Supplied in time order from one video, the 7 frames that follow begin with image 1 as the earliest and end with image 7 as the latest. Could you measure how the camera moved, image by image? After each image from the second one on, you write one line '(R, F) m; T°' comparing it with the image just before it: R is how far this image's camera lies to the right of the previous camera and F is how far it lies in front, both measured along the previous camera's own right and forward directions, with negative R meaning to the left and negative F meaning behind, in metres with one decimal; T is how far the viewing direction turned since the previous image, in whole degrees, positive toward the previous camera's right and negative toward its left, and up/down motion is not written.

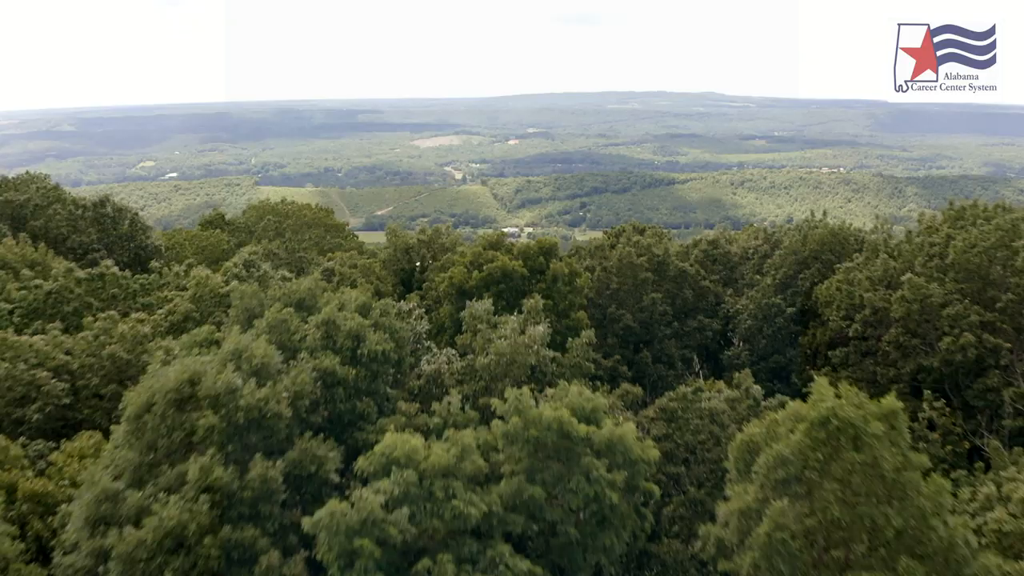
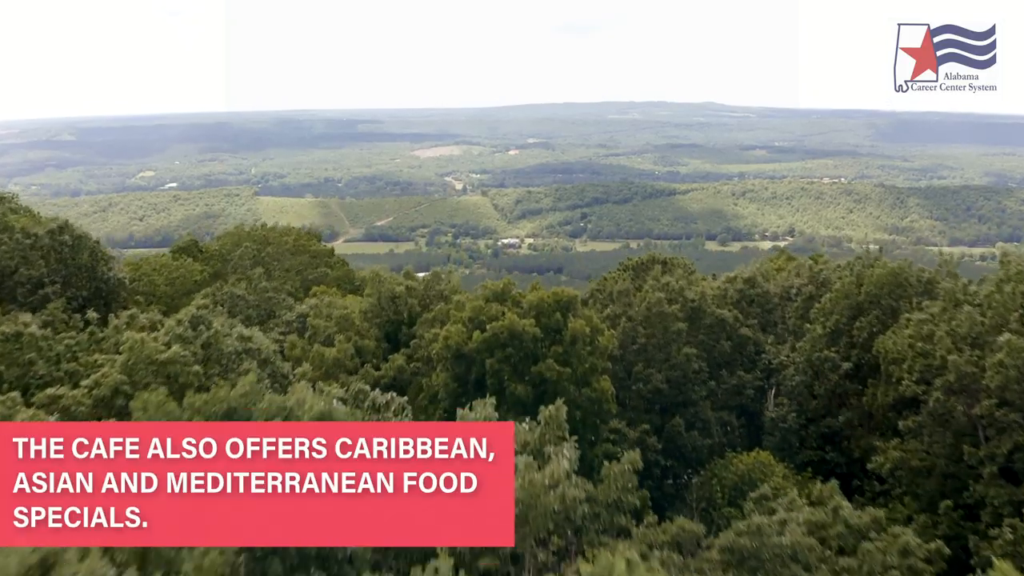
(0.0, +0.6) m; 0°
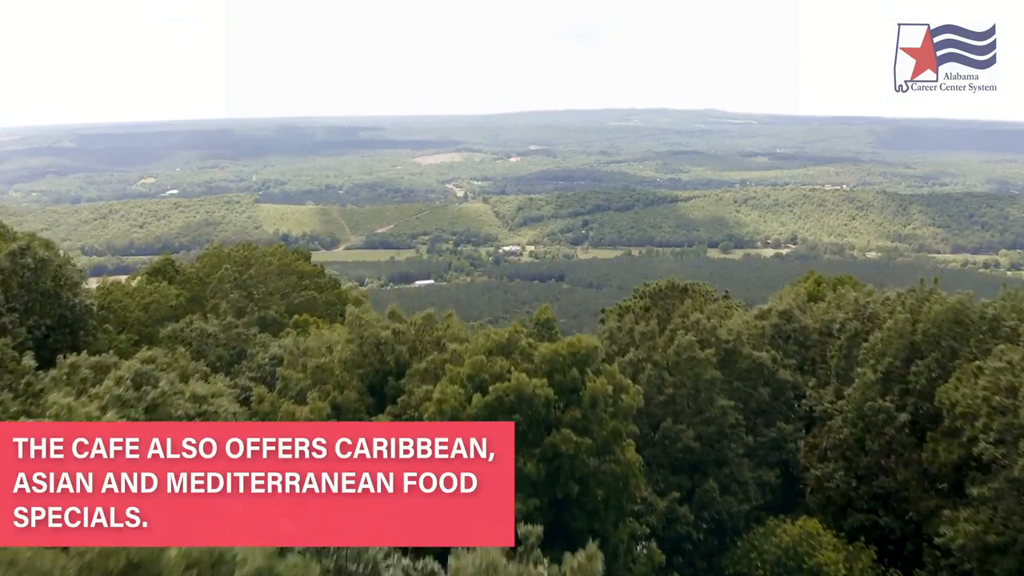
(0.0, +0.4) m; 0°
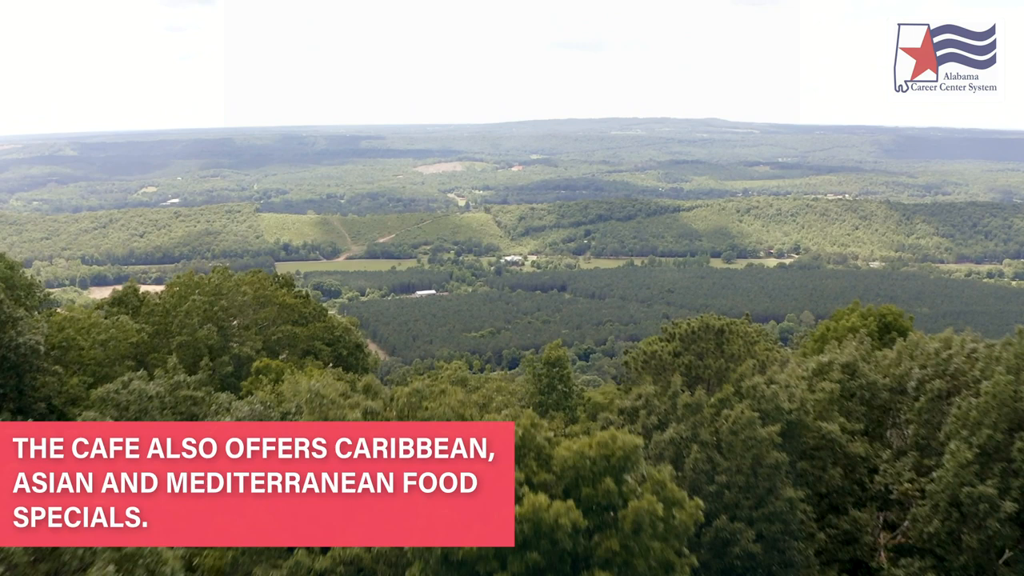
(0.0, +0.6) m; 0°
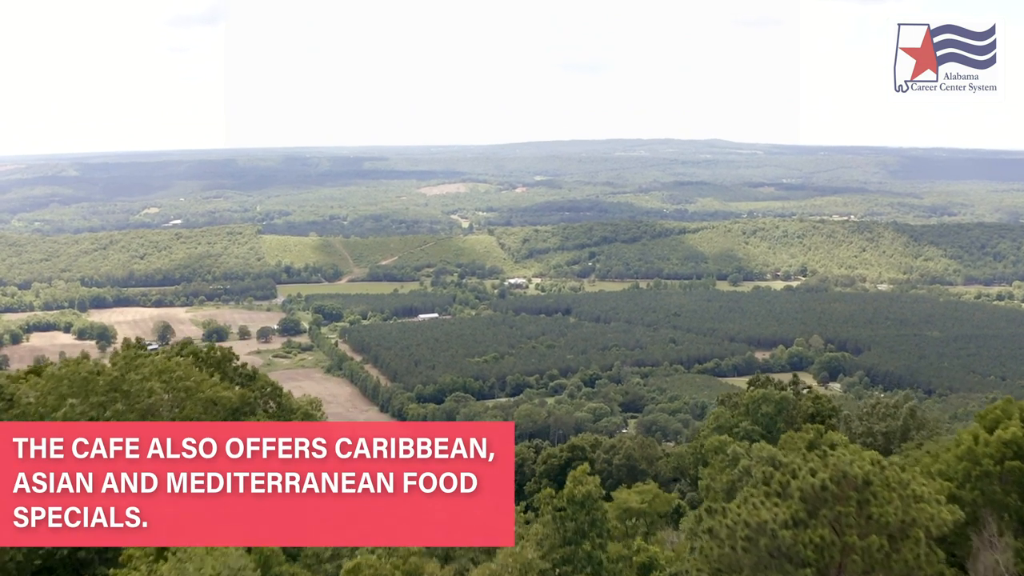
(-0.1, +1.2) m; 0°
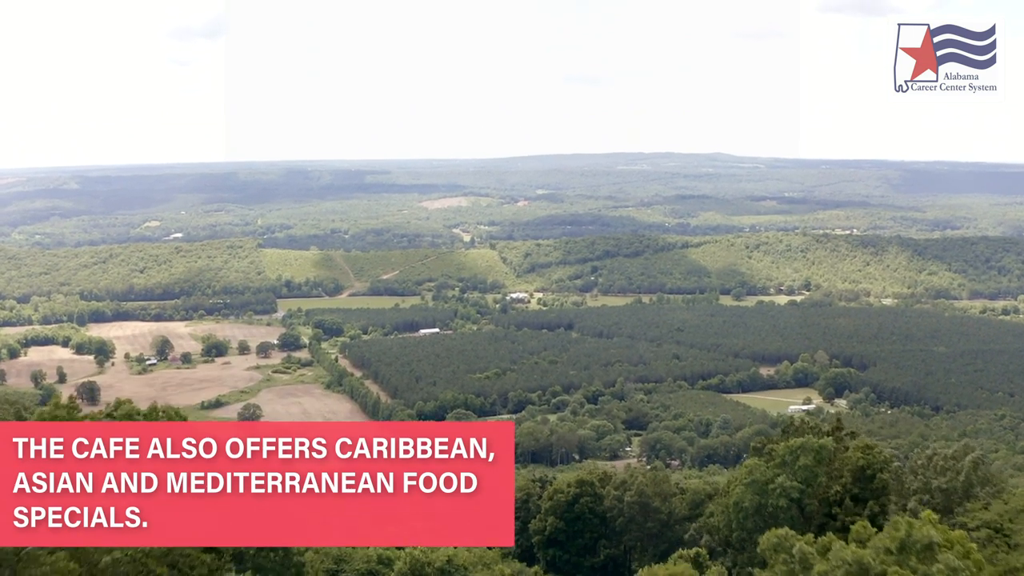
(-0.1, +0.7) m; 0°
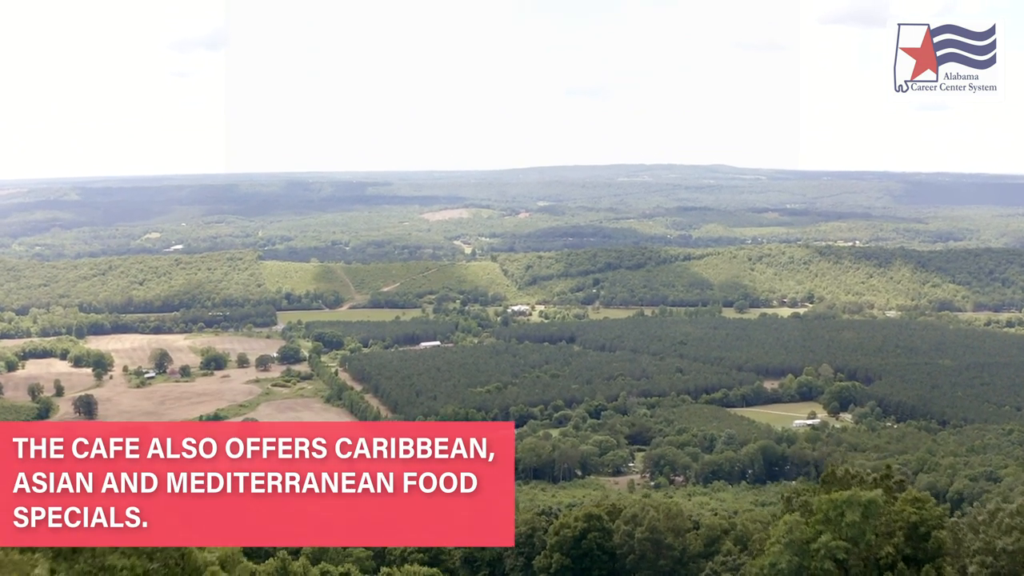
(0.0, +0.6) m; 0°
